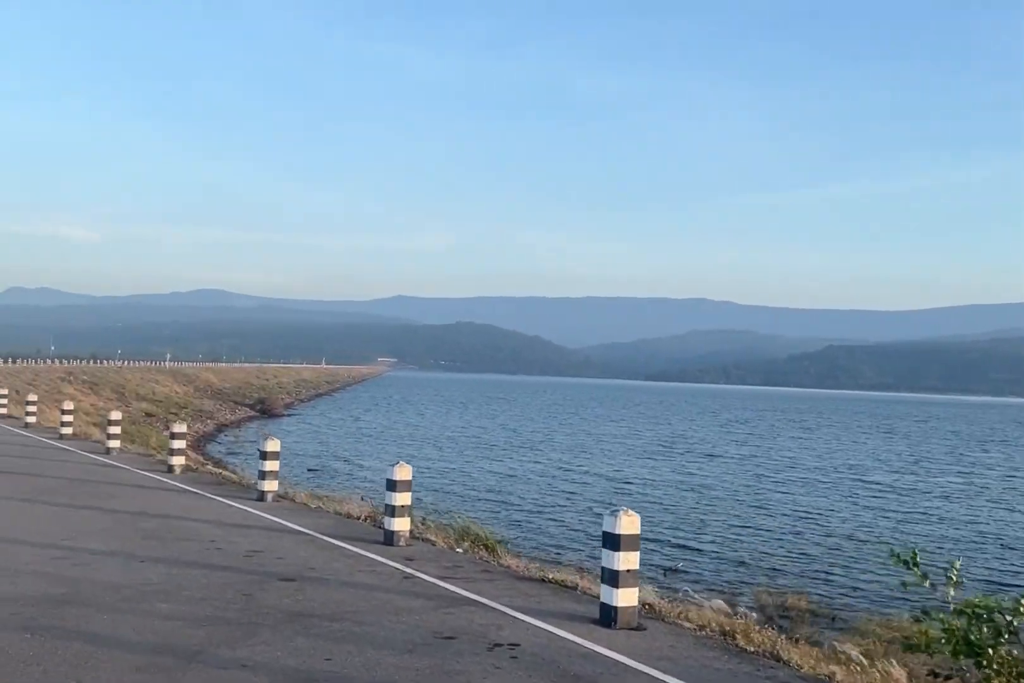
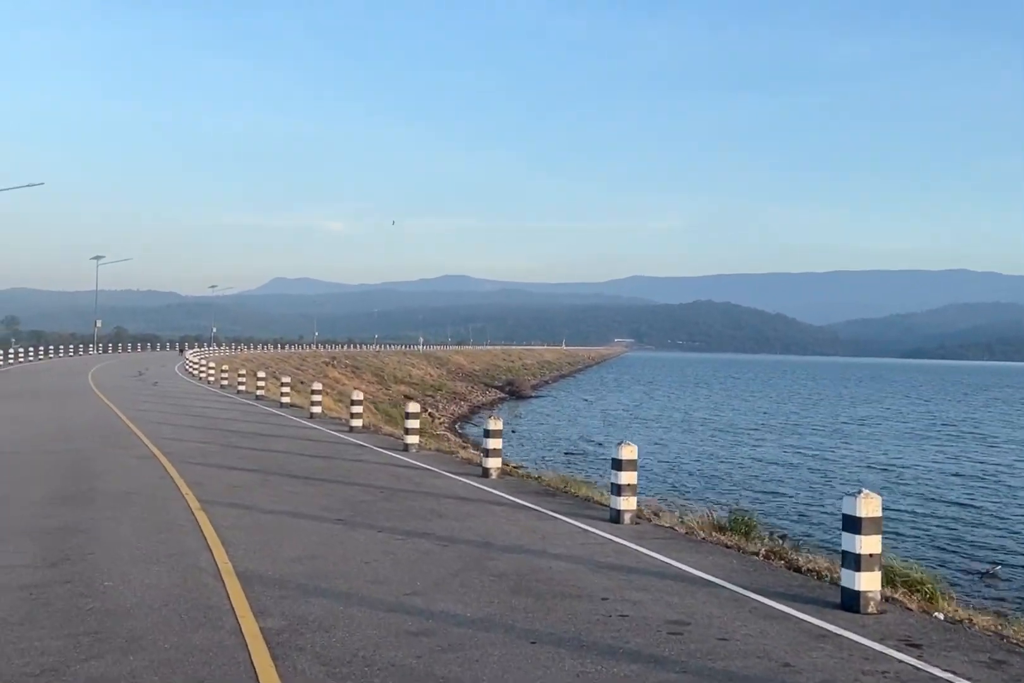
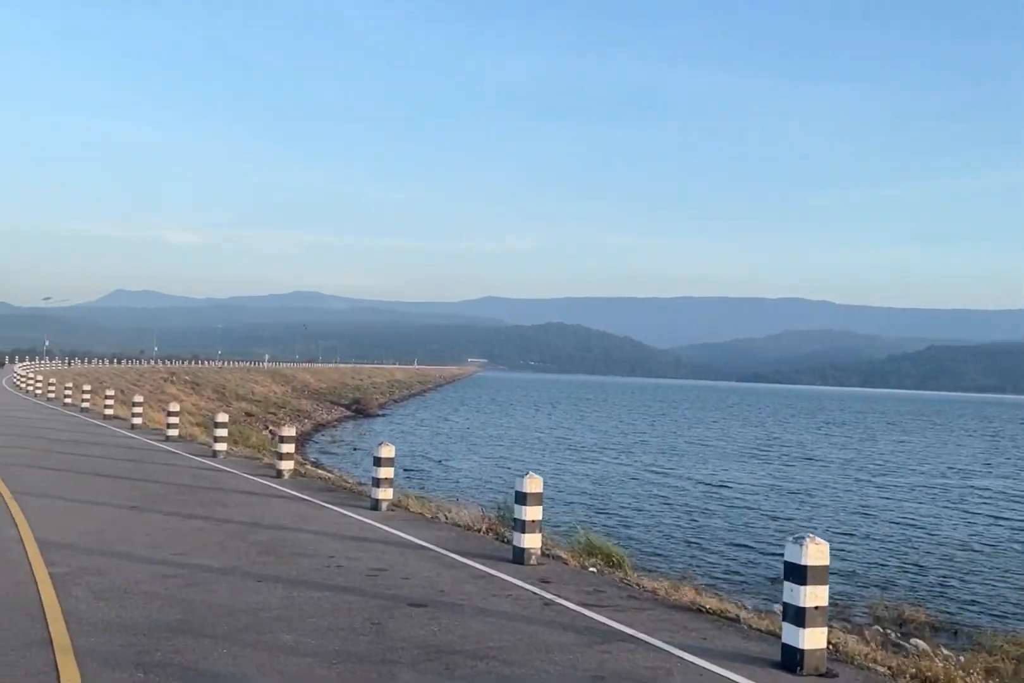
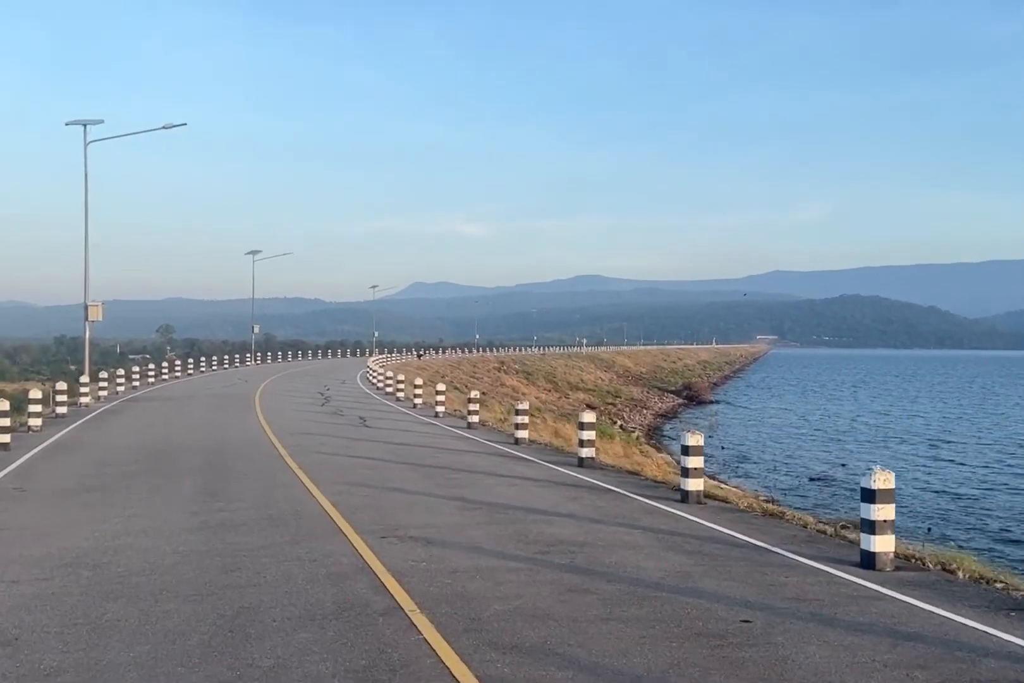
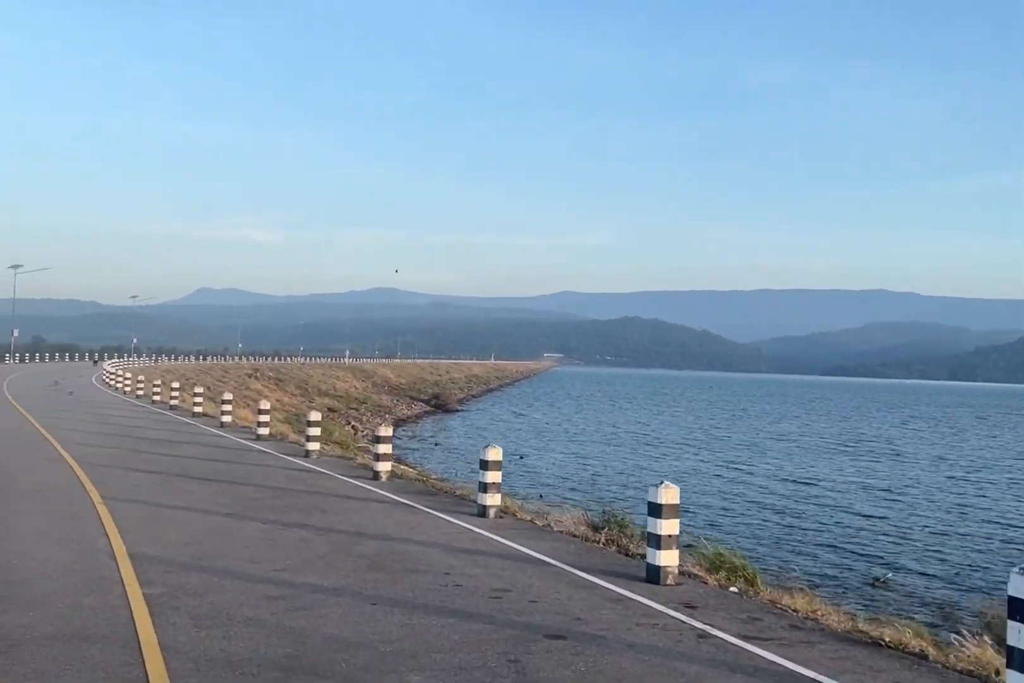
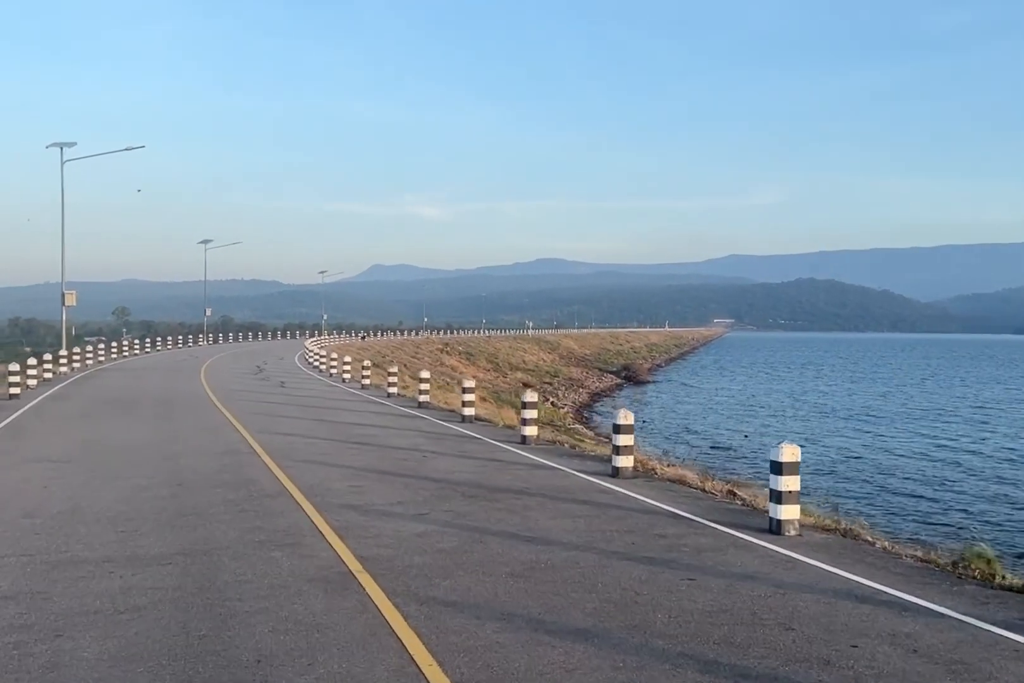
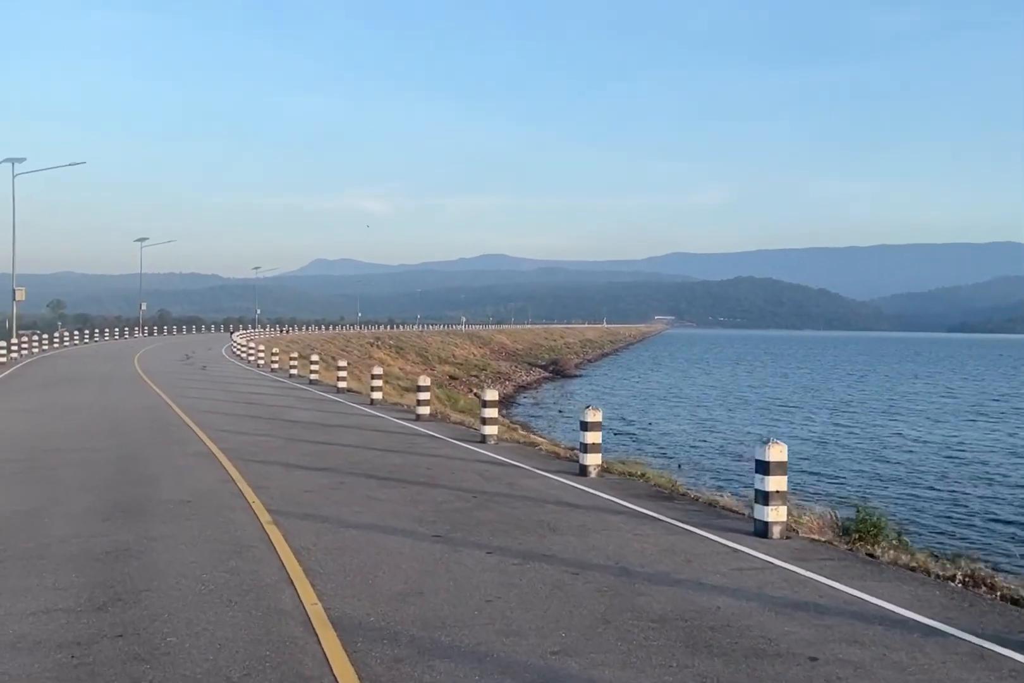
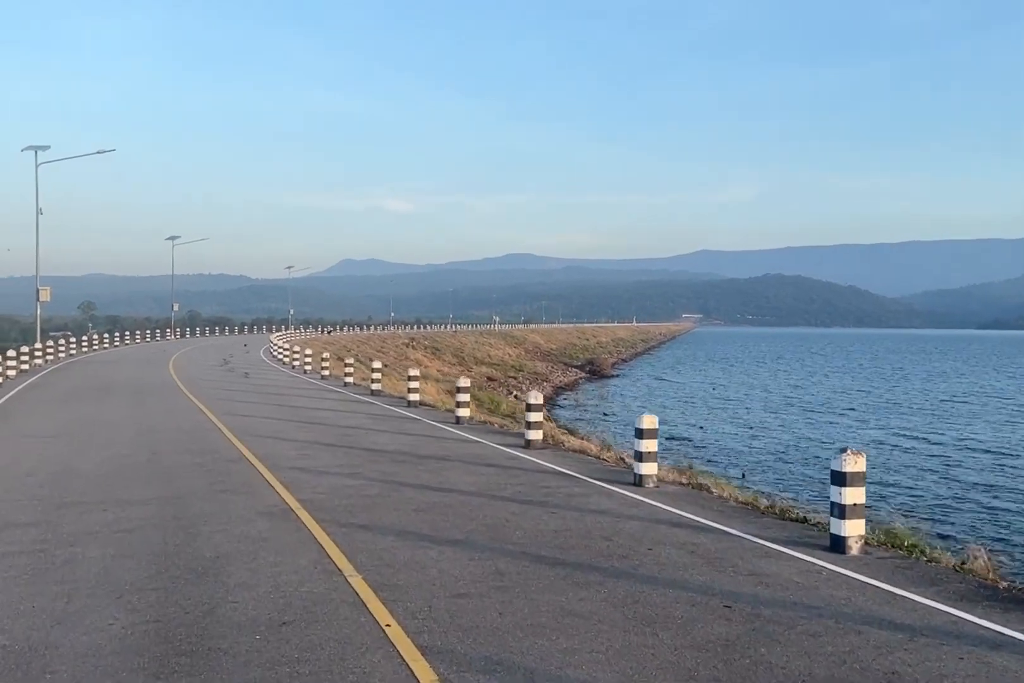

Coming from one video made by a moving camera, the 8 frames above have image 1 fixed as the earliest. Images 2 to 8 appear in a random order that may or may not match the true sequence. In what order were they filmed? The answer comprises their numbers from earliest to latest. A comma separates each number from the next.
3, 5, 2, 7, 8, 6, 4
